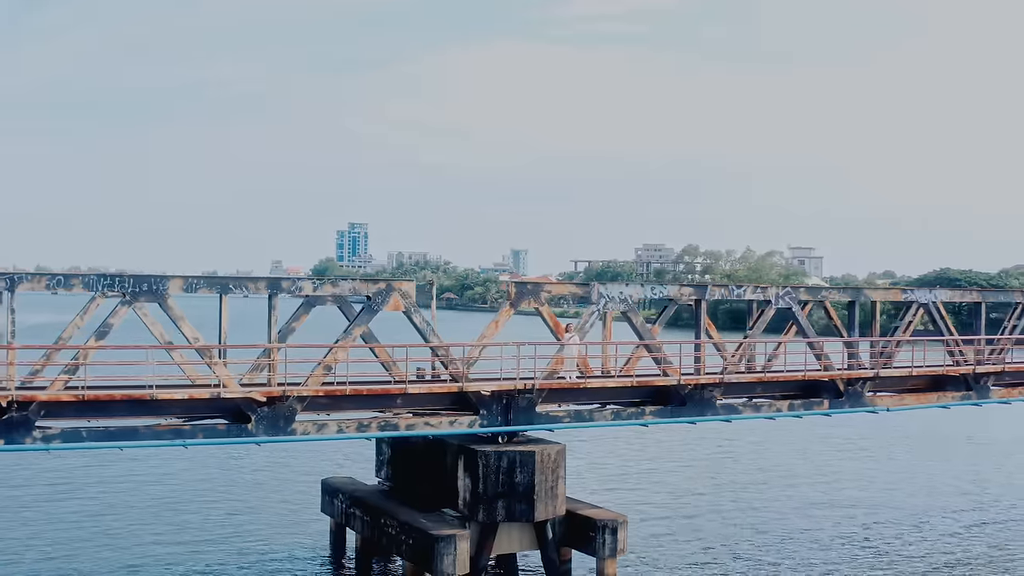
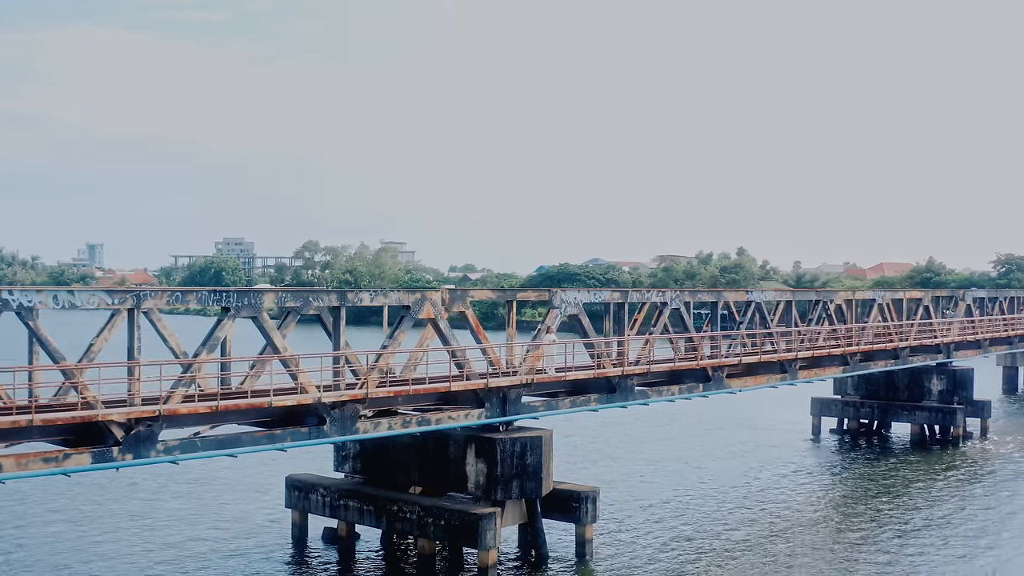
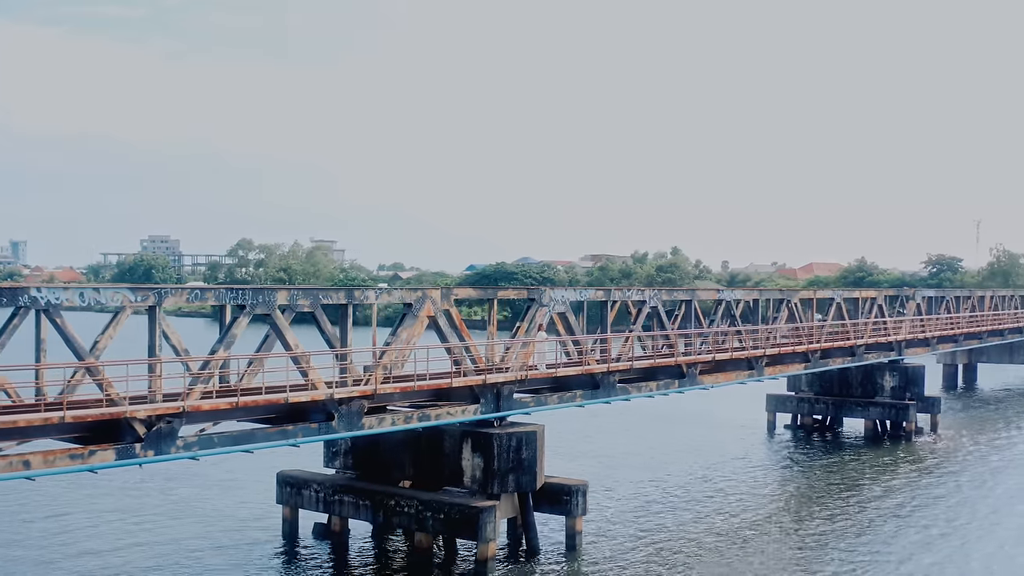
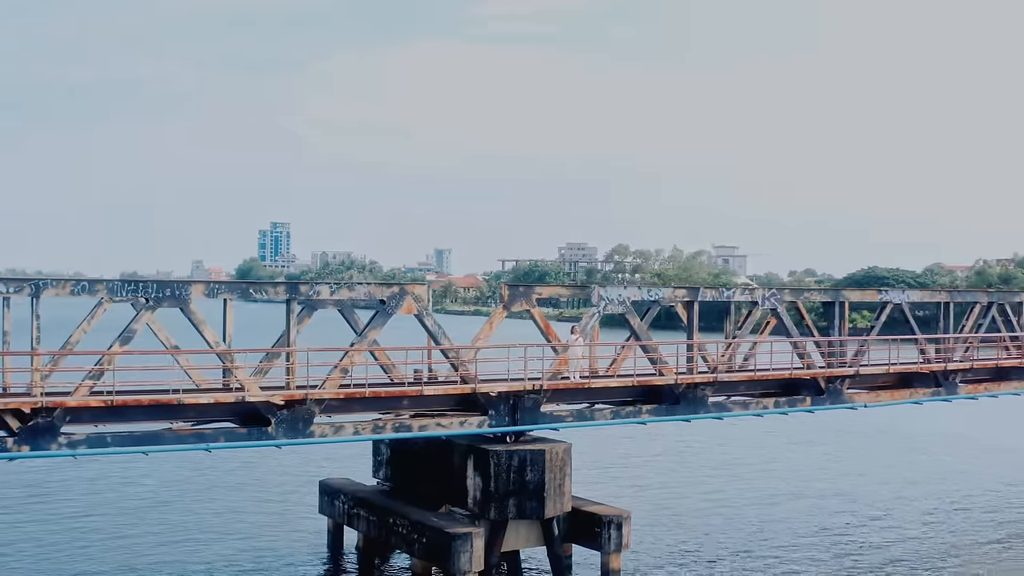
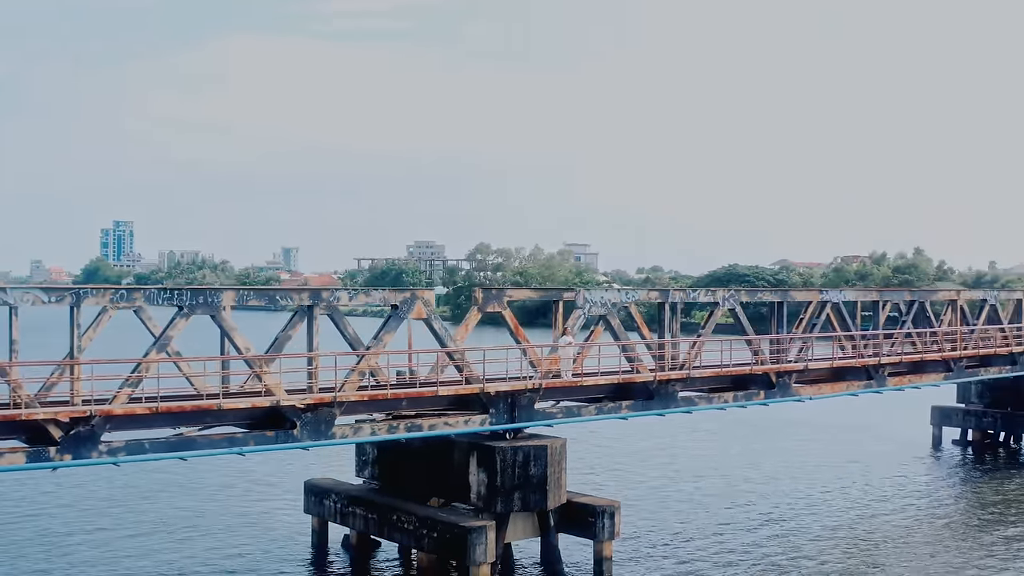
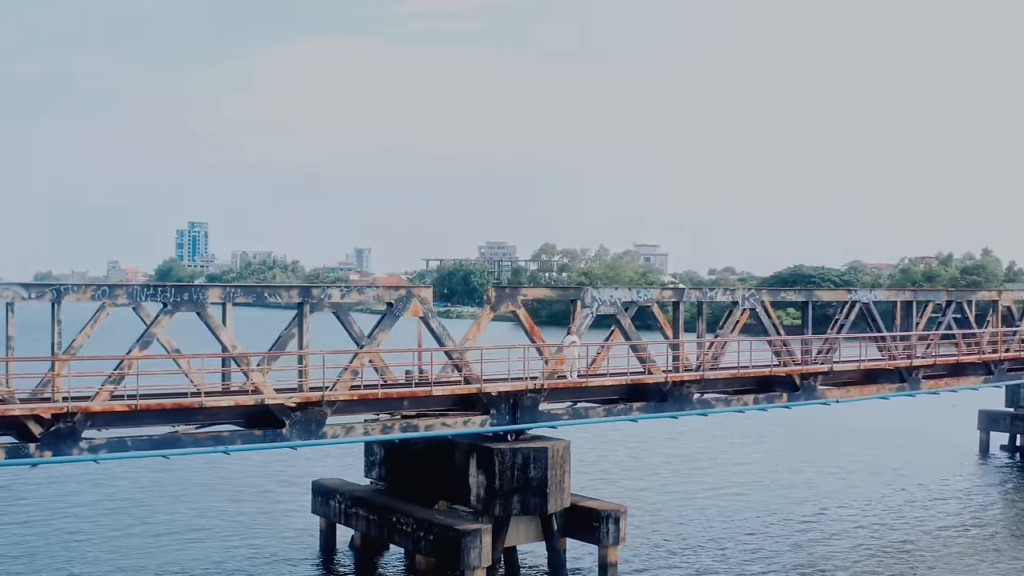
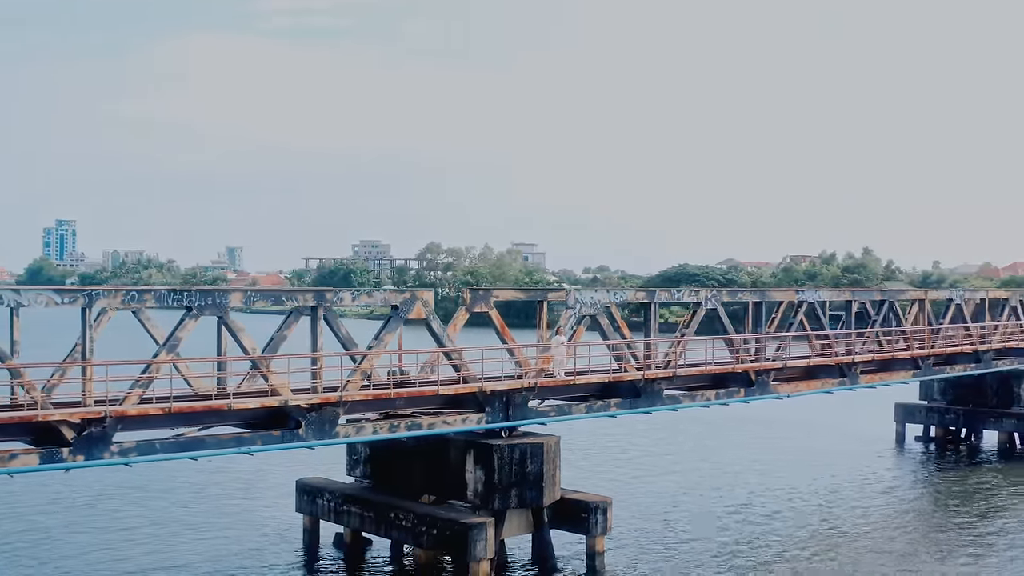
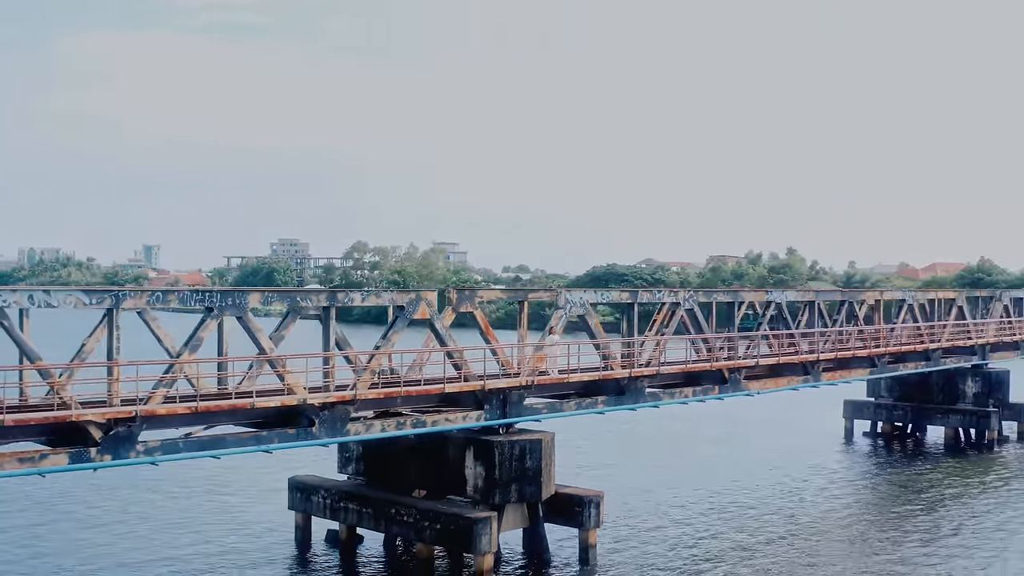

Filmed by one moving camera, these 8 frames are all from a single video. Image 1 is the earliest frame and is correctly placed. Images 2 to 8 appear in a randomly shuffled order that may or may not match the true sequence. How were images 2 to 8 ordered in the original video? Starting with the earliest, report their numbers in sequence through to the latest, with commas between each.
4, 6, 5, 7, 8, 2, 3
